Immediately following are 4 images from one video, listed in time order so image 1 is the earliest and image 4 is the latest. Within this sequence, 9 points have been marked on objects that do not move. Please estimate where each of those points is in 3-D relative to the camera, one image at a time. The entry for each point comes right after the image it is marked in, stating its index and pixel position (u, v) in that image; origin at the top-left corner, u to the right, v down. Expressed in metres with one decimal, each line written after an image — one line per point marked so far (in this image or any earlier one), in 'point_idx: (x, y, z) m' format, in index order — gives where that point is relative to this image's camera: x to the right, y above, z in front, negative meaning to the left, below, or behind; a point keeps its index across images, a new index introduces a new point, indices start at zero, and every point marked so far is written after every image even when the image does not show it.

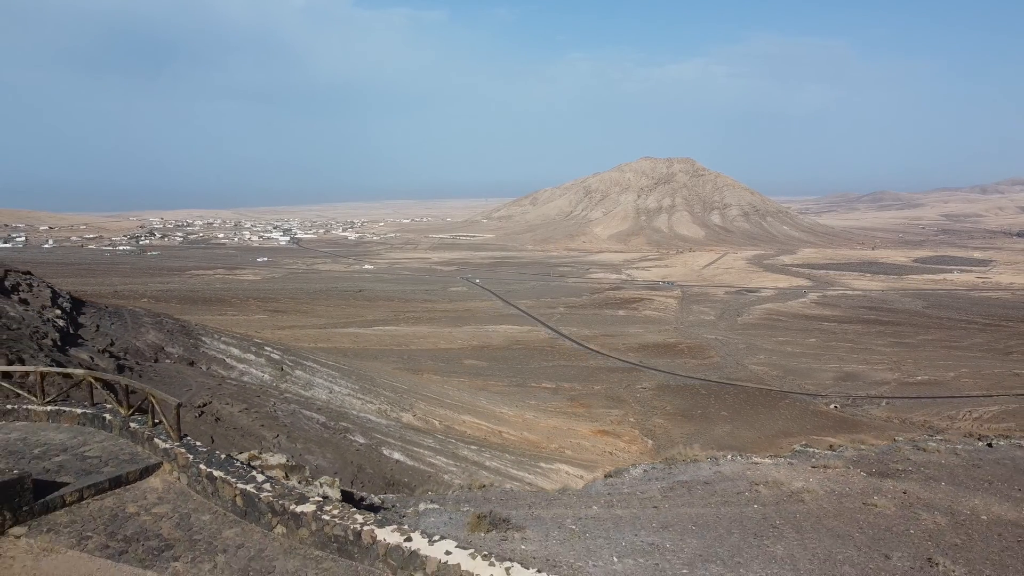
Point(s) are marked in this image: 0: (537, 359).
0: (+0.8, -2.0, +18.5) m
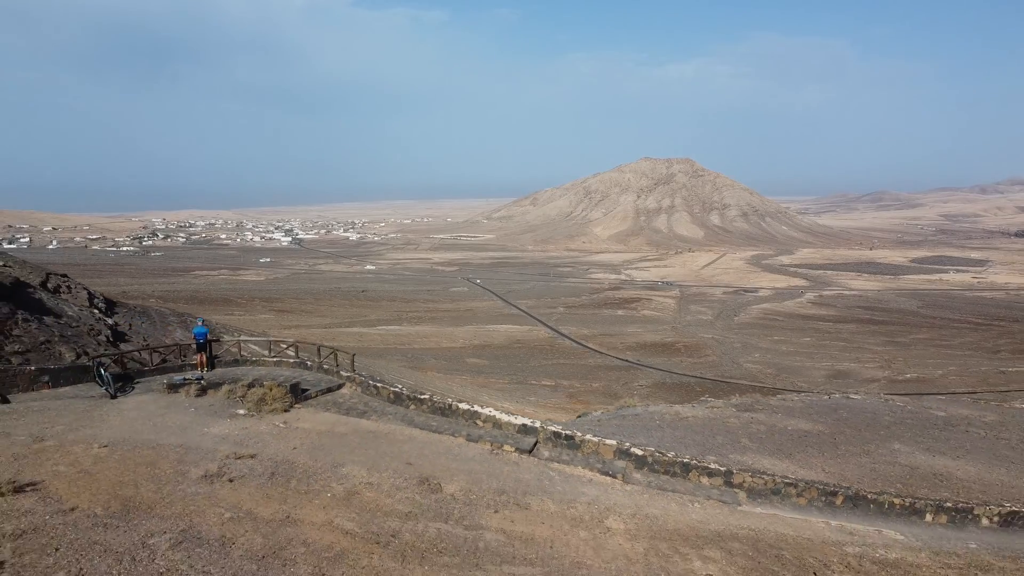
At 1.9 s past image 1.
0: (+0.8, -2.0, +21.0) m
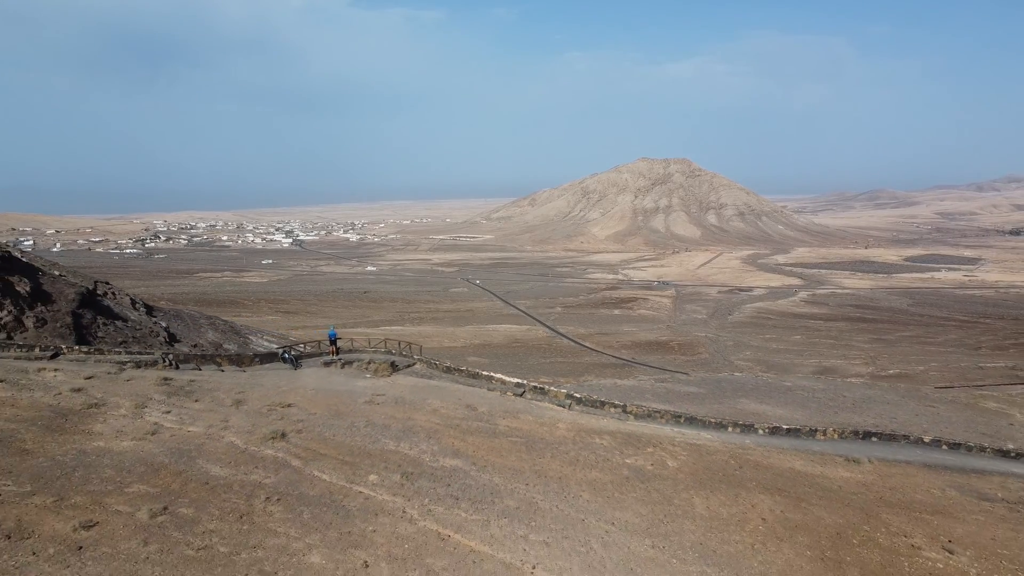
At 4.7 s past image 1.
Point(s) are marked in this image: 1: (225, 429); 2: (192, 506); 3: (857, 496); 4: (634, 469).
0: (+0.8, -2.2, +24.8) m
1: (-2.4, -1.2, +6.3) m
2: (-2.2, -1.5, +5.1) m
3: (+3.1, -1.8, +6.6) m
4: (+1.1, -1.6, +6.5) m
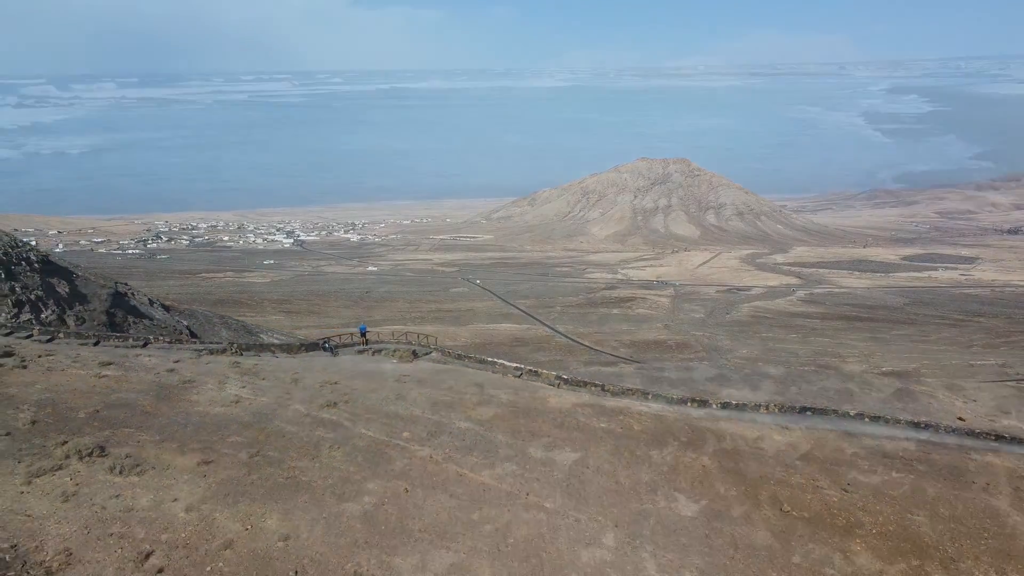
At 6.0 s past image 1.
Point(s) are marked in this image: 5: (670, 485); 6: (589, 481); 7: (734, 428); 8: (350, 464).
0: (+0.8, -2.2, +26.6) m
1: (-2.4, -1.2, +8.1) m
2: (-2.2, -1.5, +6.9) m
3: (+3.1, -1.9, +8.4) m
4: (+1.1, -1.6, +8.3) m
5: (+1.5, -1.9, +7.2) m
6: (+0.7, -1.8, +7.0) m
7: (+2.7, -1.7, +9.0) m
8: (-1.5, -1.6, +6.8) m
